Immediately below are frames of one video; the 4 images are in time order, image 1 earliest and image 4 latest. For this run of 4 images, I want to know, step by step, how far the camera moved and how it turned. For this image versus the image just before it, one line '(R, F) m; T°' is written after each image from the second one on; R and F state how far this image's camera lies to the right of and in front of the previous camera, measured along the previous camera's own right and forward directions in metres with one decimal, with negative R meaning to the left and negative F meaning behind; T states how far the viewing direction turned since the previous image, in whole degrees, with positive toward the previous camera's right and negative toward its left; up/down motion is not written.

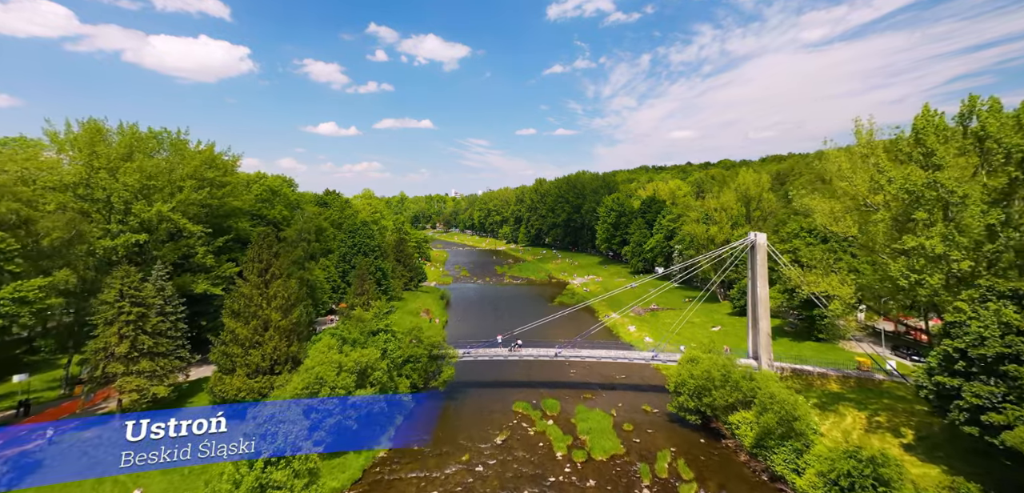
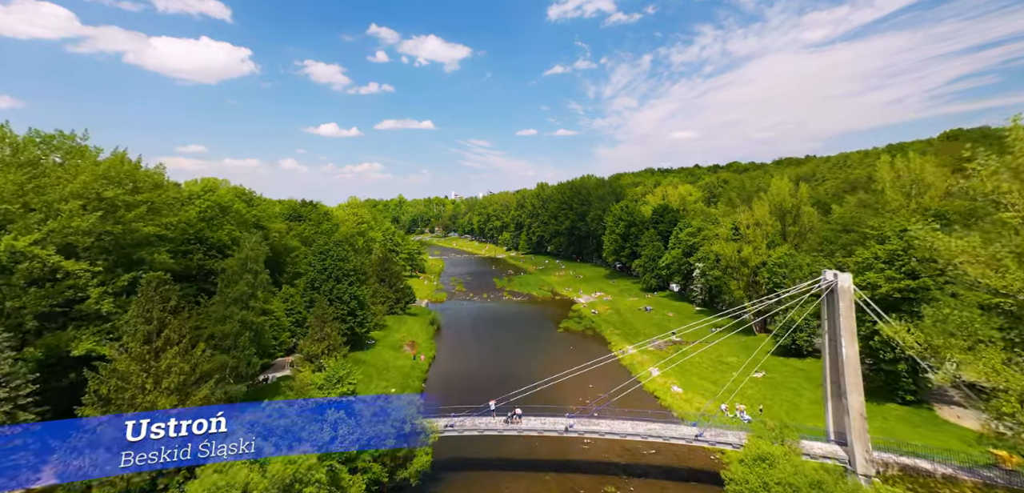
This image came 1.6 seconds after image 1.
(+0.2, +7.9) m; 0°
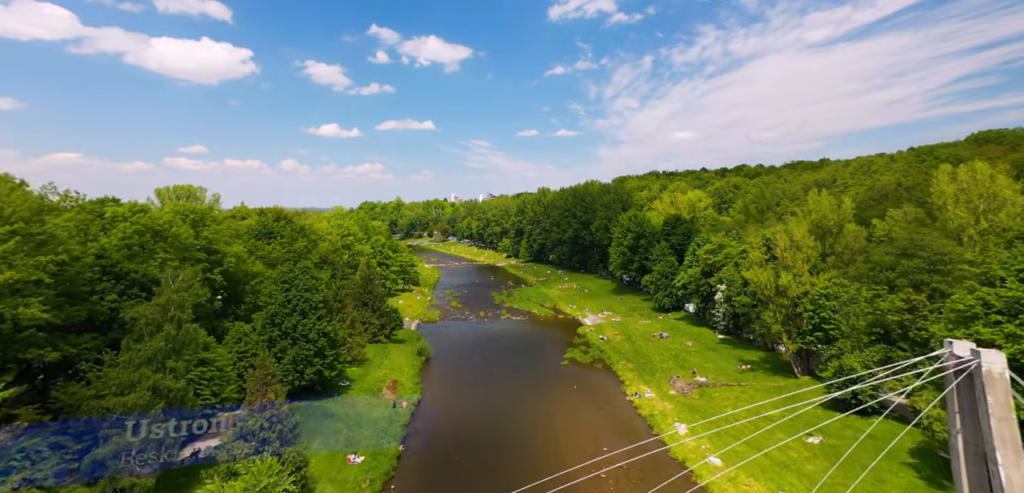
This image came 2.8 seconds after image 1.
(+0.3, +6.8) m; 0°
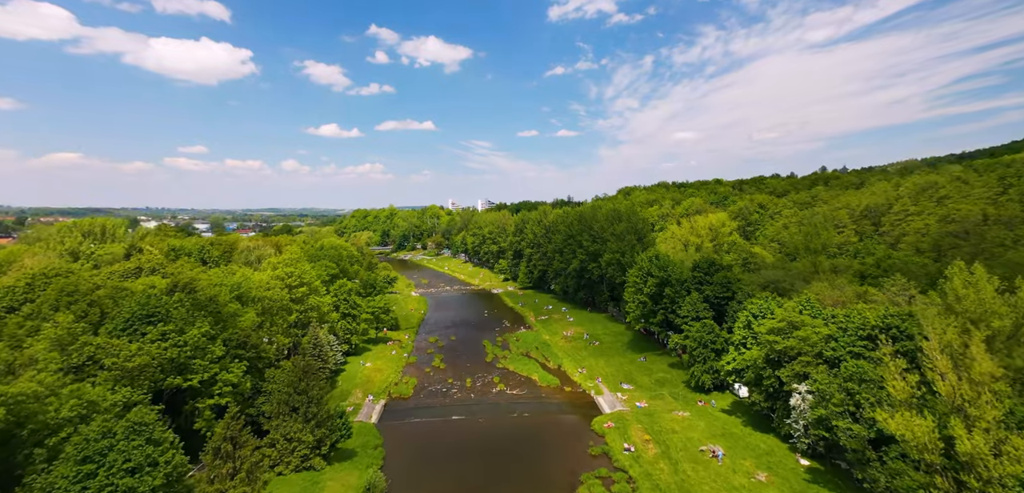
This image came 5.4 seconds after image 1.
(+0.8, +16.2) m; 0°
